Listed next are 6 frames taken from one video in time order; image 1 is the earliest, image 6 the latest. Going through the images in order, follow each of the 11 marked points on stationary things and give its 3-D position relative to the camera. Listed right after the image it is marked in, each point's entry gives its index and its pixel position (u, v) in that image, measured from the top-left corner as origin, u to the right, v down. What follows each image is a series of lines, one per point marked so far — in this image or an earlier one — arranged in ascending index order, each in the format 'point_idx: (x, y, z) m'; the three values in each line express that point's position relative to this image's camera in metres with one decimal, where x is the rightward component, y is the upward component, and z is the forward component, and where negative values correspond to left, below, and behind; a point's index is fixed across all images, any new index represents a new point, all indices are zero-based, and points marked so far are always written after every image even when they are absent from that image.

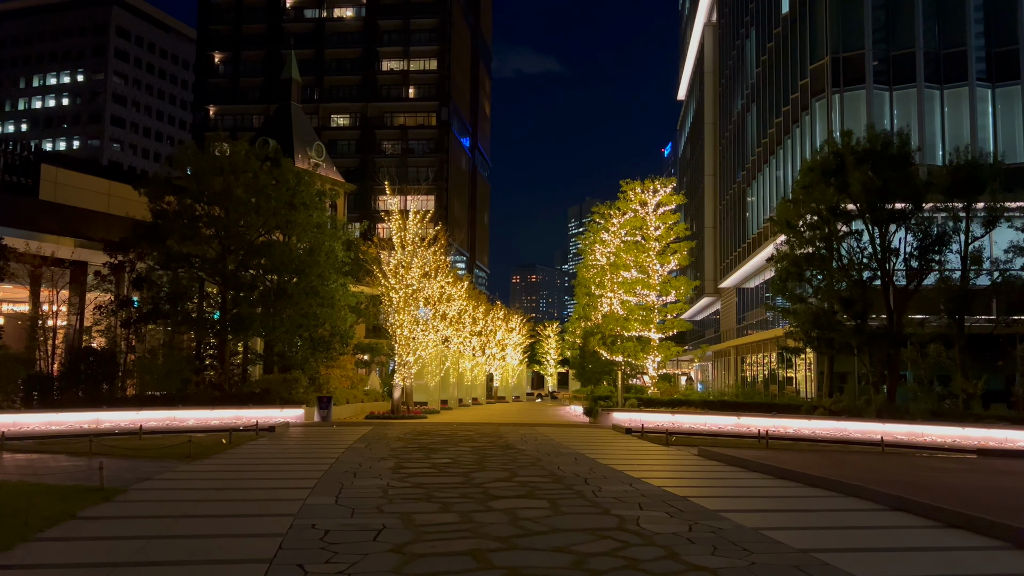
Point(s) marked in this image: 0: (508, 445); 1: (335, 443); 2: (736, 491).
0: (-0.1, -3.3, +17.3) m
1: (-4.2, -3.7, +19.7) m
2: (+3.0, -2.8, +11.2) m
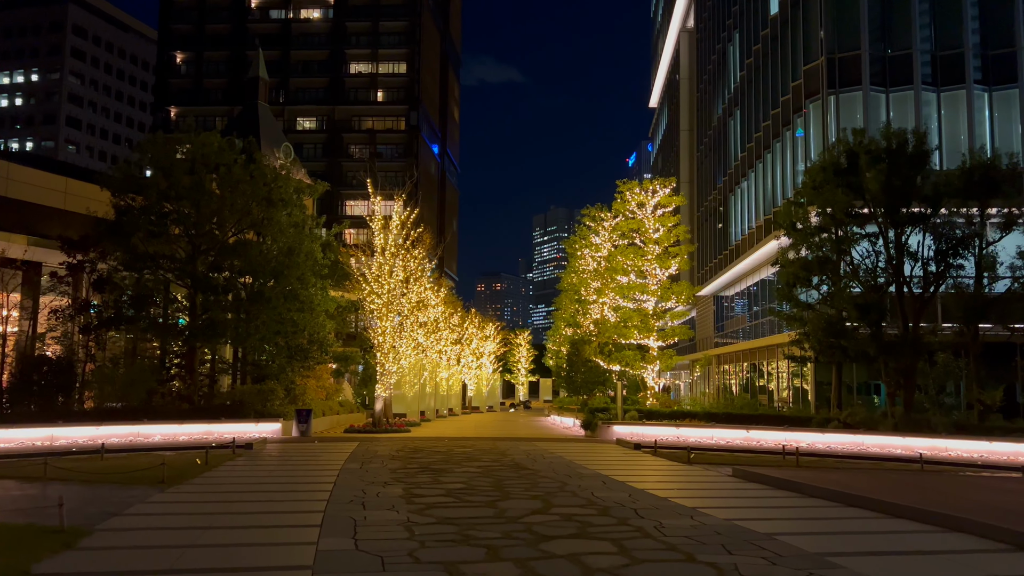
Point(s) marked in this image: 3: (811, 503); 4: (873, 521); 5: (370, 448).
0: (+0.1, -3.3, +15.6) m
1: (-4.1, -3.7, +17.8) m
2: (+3.5, -2.8, +9.7) m
3: (+4.1, -3.0, +11.5) m
4: (+4.3, -2.8, +10.0) m
5: (-3.4, -3.8, +19.8) m
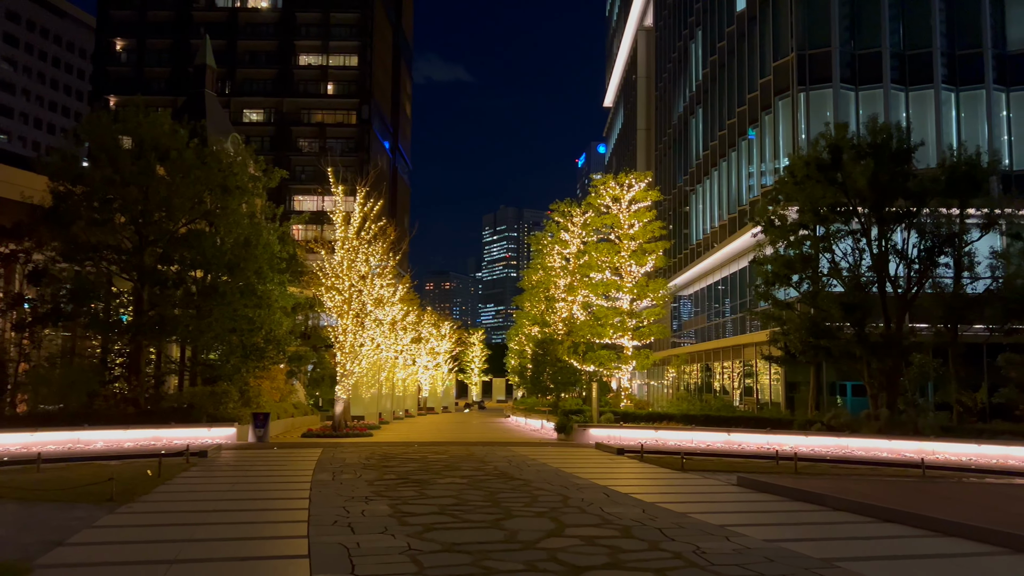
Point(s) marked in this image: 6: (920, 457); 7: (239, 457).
0: (-0.1, -3.2, +14.4) m
1: (-4.5, -3.6, +16.3) m
2: (+3.6, -2.7, +8.7) m
3: (+4.1, -2.9, +10.5) m
4: (+4.5, -2.8, +9.1) m
5: (-3.9, -3.7, +18.3) m
6: (+9.7, -4.0, +19.8) m
7: (-6.3, -3.9, +19.2) m
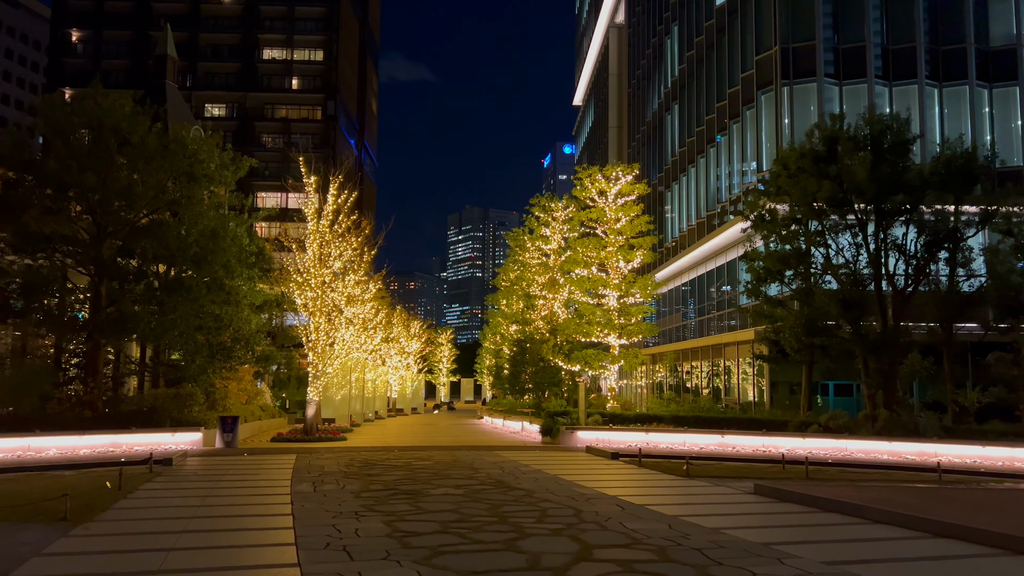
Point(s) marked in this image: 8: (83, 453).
0: (-0.1, -3.1, +13.2) m
1: (-4.6, -3.5, +15.0) m
2: (+3.9, -2.6, +7.7) m
3: (+4.3, -2.8, +9.6) m
4: (+4.6, -2.7, +8.1) m
5: (-4.1, -3.6, +17.0) m
6: (+9.5, -3.9, +19.1) m
7: (-6.6, -3.8, +17.8) m
8: (-9.8, -3.8, +18.9) m
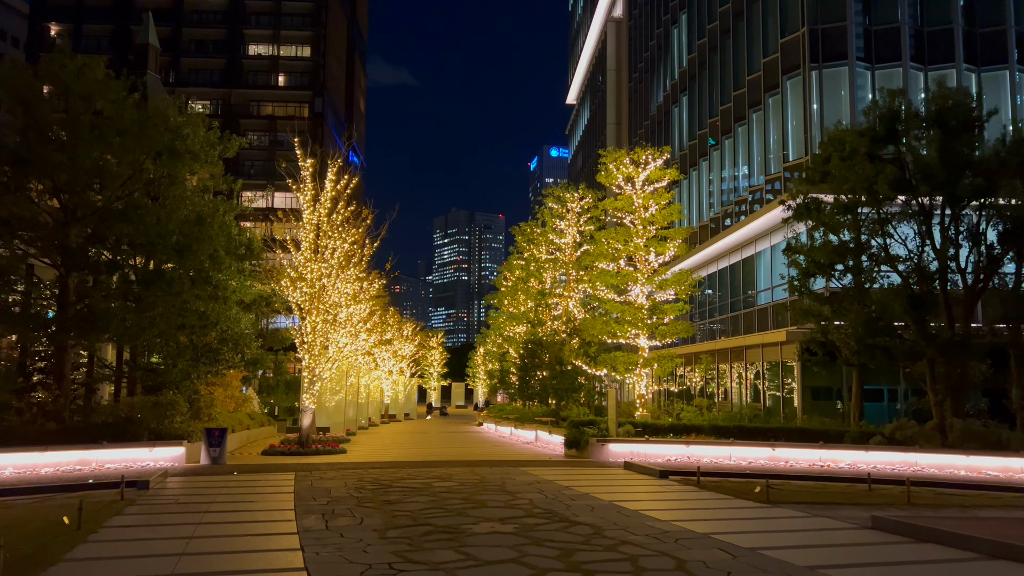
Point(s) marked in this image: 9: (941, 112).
0: (+0.6, -3.0, +10.8) m
1: (-3.9, -3.3, +12.5) m
2: (+4.7, -2.4, +5.3) m
3: (+5.1, -2.6, +7.2) m
4: (+5.5, -2.5, +5.8) m
5: (-3.4, -3.4, +14.5) m
6: (+10.1, -3.8, +16.8) m
7: (-5.9, -3.6, +15.2) m
8: (-9.1, -3.6, +16.2) m
9: (+10.1, +4.2, +19.7) m
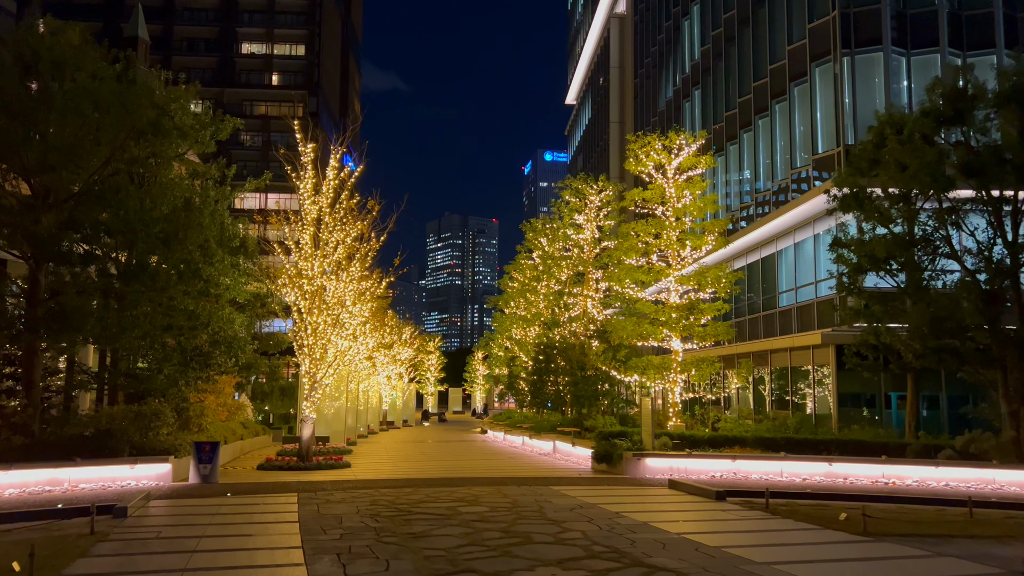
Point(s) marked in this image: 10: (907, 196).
0: (+1.2, -2.8, +8.7) m
1: (-3.3, -3.2, +10.4) m
2: (+5.4, -2.2, +3.3) m
3: (+5.7, -2.5, +5.2) m
4: (+6.2, -2.3, +3.8) m
5: (-2.8, -3.3, +12.4) m
6: (+10.7, -3.7, +14.8) m
7: (-5.3, -3.5, +13.1) m
8: (-8.5, -3.5, +14.1) m
9: (+10.7, +4.3, +17.8) m
10: (+8.9, +2.1, +18.7) m
